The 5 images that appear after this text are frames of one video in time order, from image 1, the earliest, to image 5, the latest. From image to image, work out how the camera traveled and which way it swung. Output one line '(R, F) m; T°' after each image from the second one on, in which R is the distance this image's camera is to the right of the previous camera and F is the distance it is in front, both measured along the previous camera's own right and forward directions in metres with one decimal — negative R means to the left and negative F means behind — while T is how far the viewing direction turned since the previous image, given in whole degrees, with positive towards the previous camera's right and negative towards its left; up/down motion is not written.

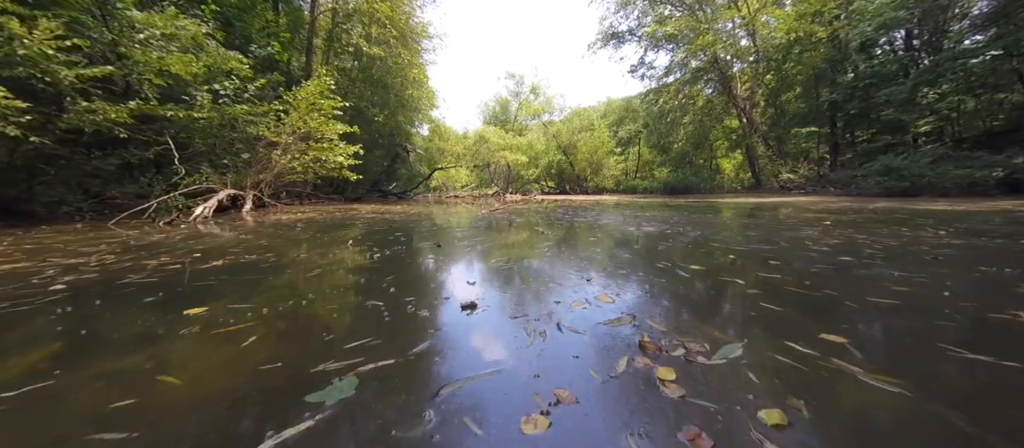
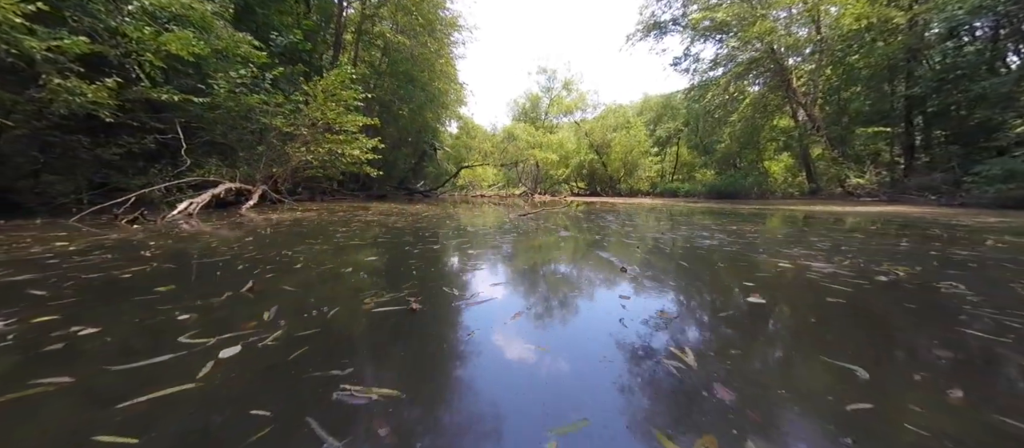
(-0.1, +0.9) m; -4°
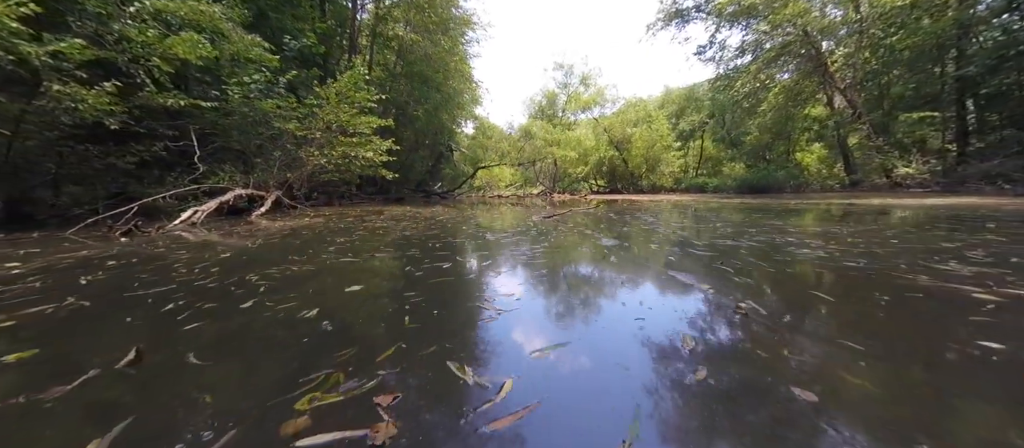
(0.0, +0.4) m; -3°
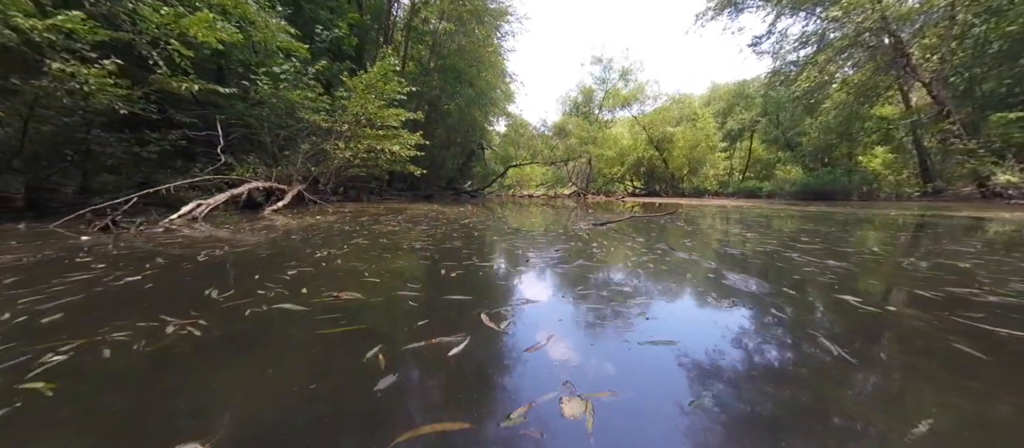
(-0.1, +0.6) m; -5°
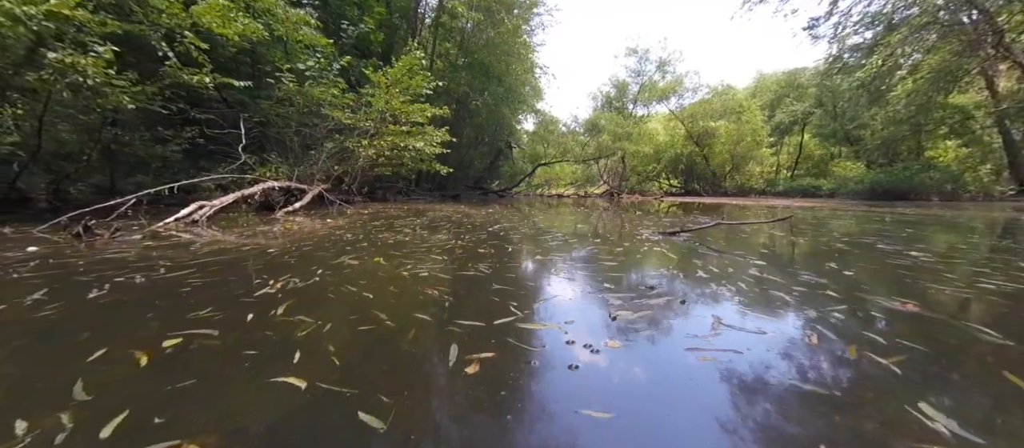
(-0.1, +0.5) m; -4°
